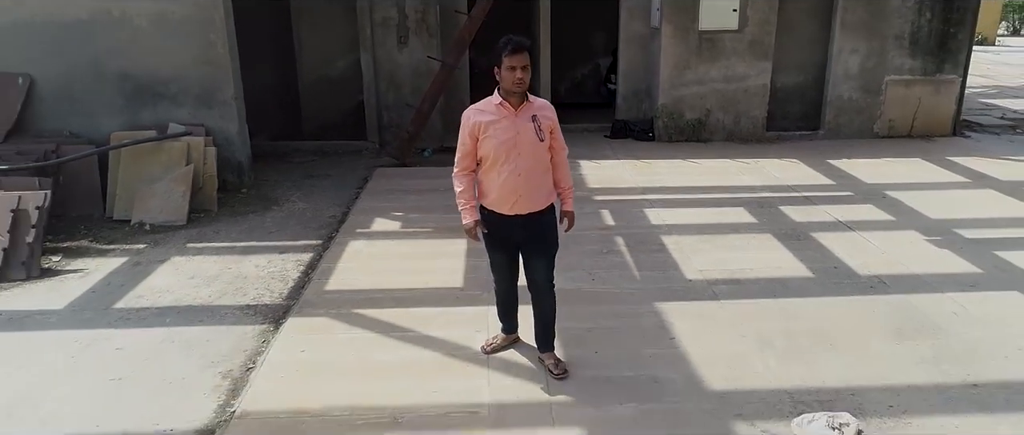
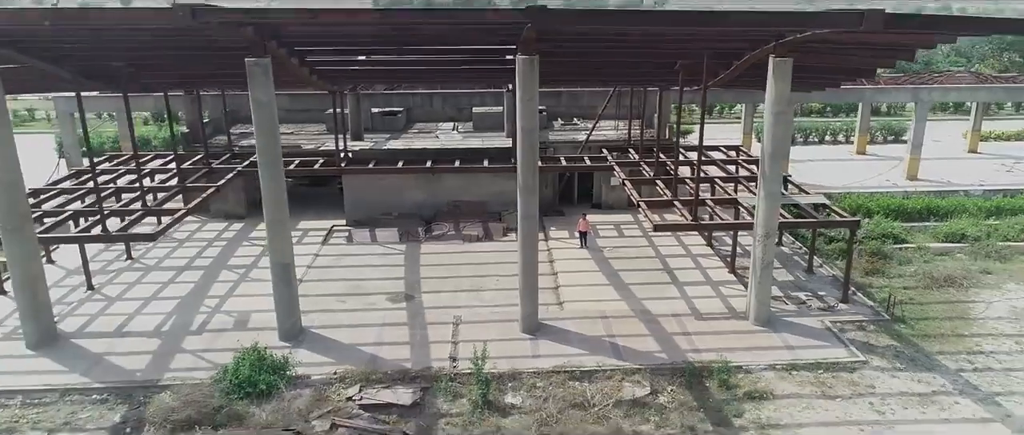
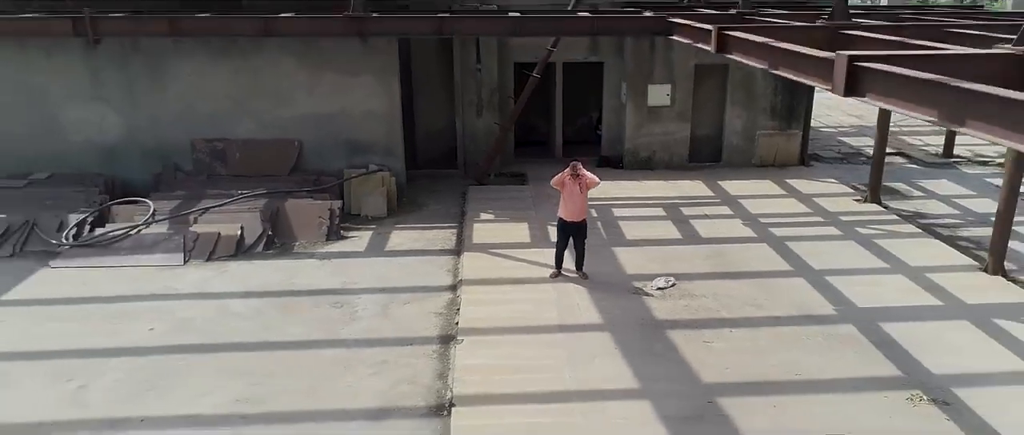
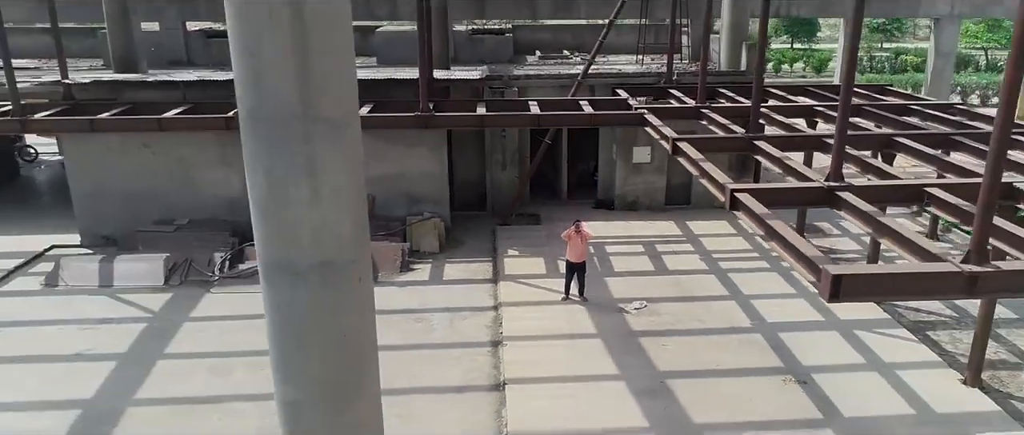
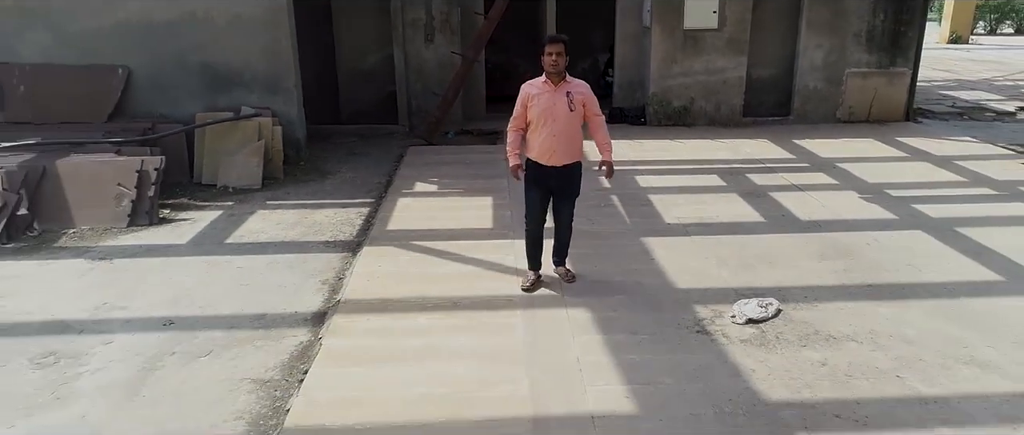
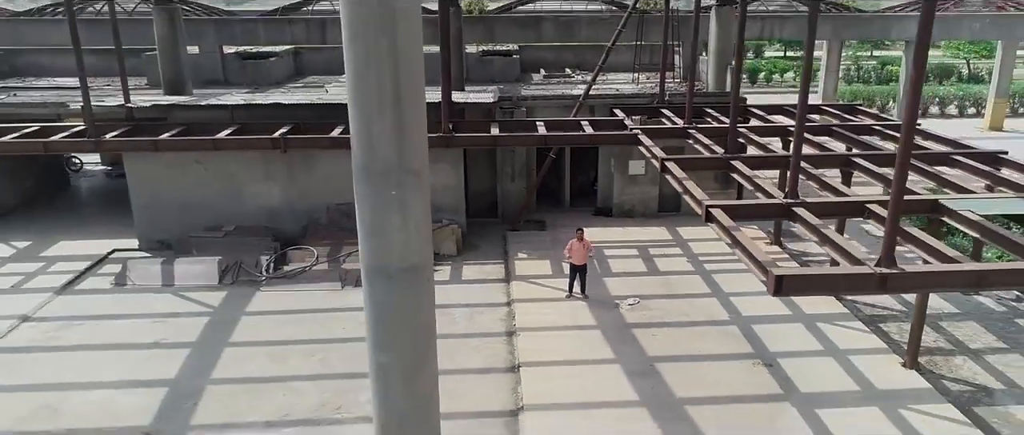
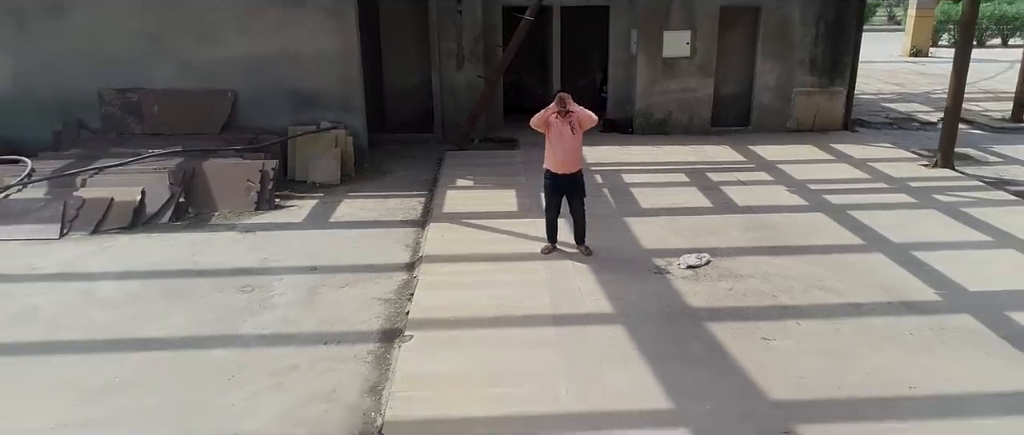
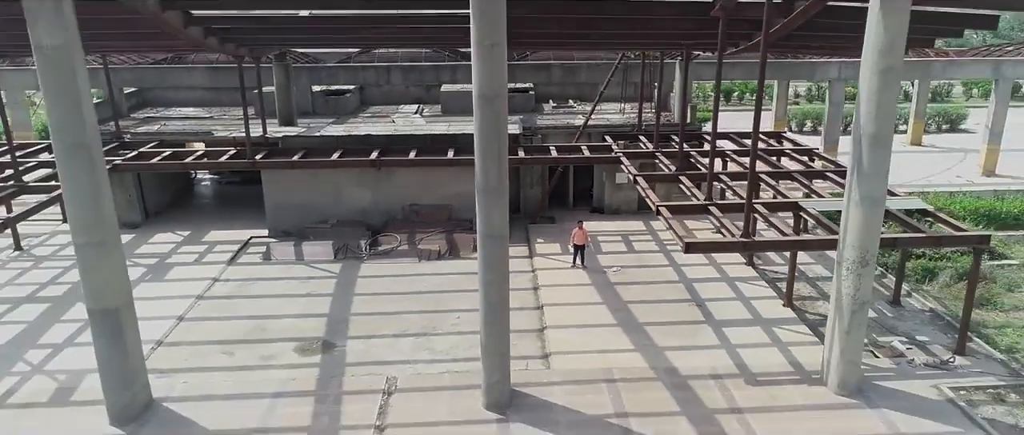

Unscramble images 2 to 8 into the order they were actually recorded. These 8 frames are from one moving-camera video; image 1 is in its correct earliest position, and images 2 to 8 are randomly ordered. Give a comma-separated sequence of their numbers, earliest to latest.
5, 7, 3, 4, 6, 8, 2
